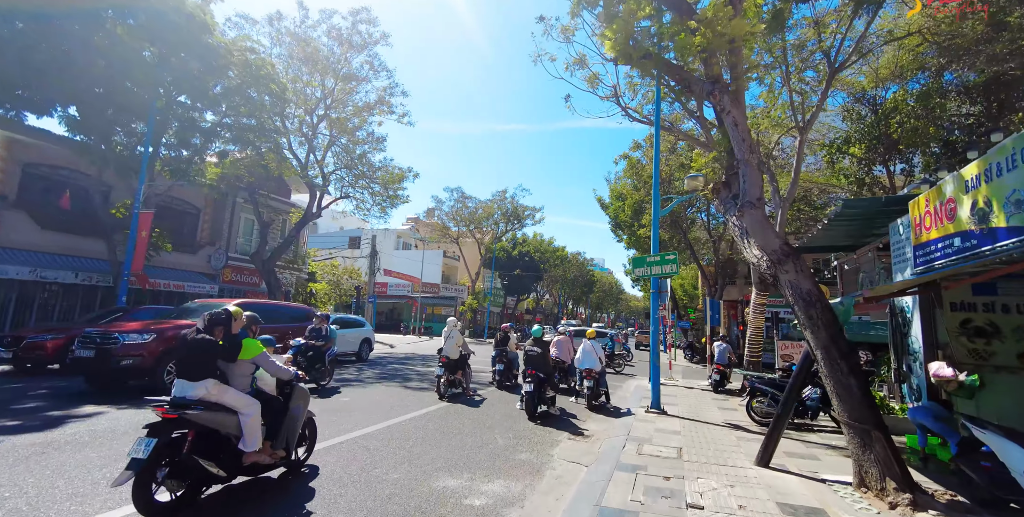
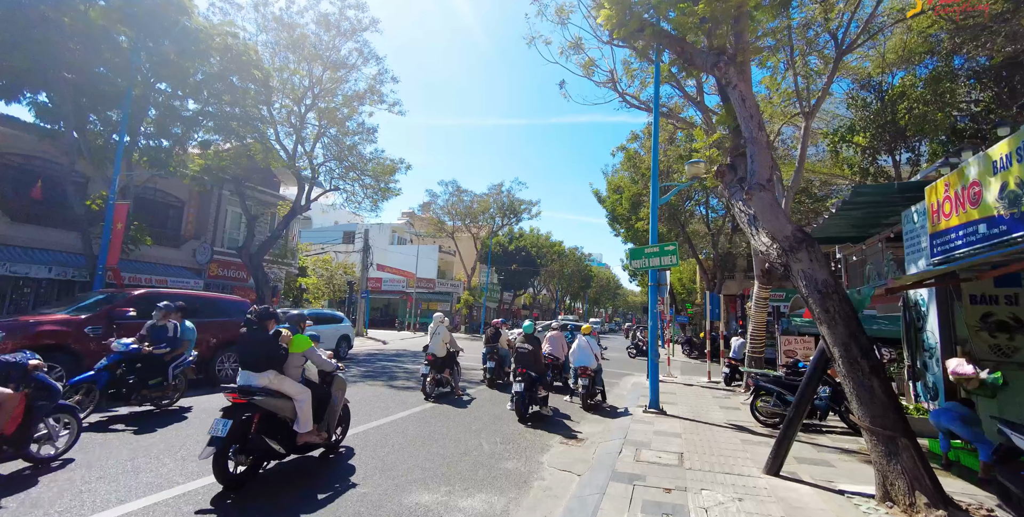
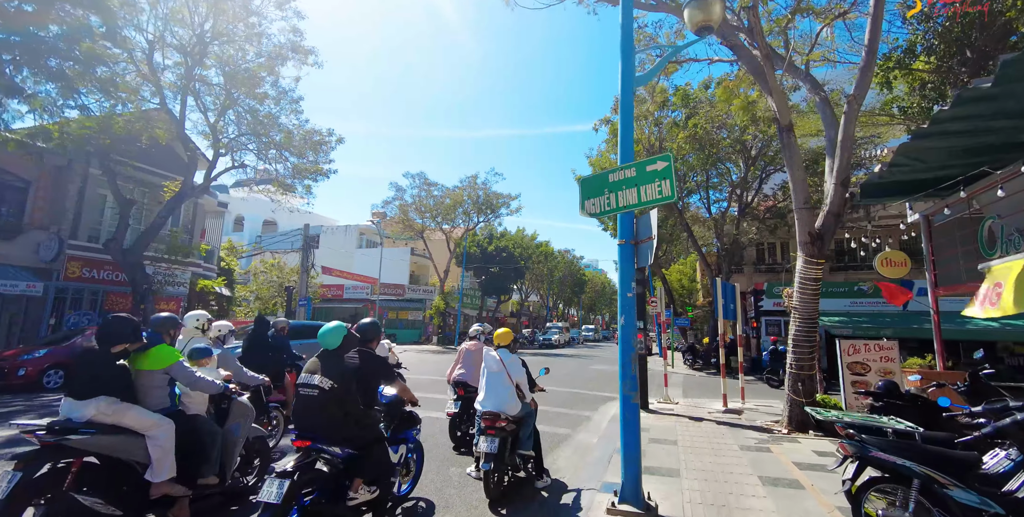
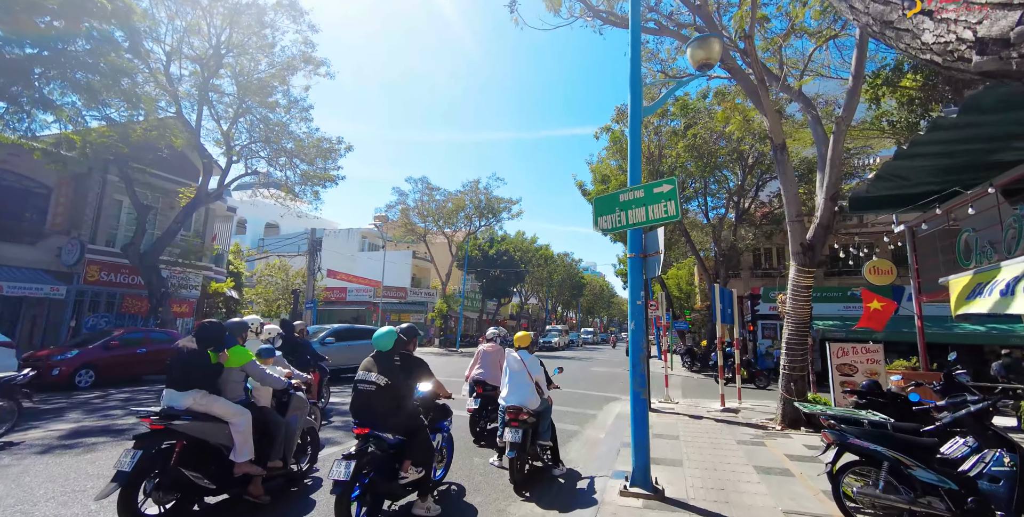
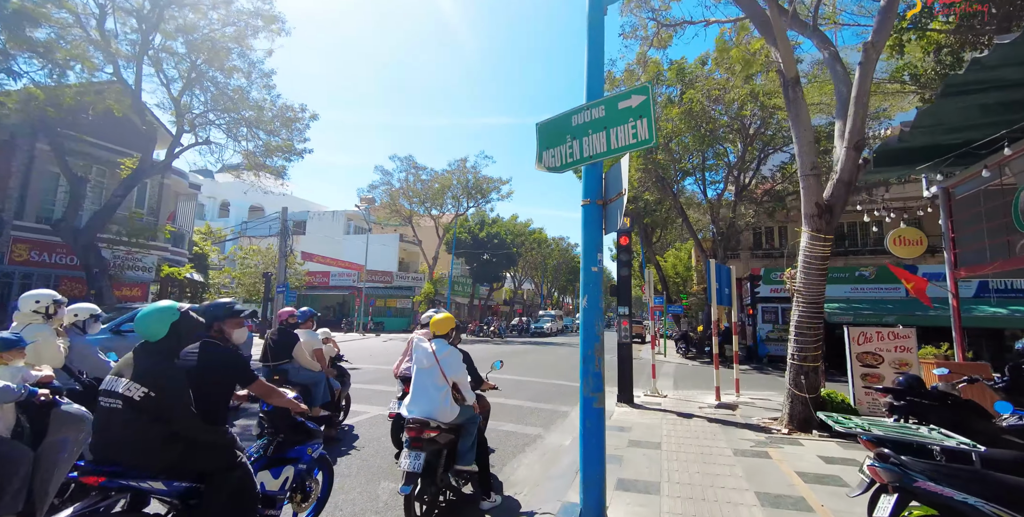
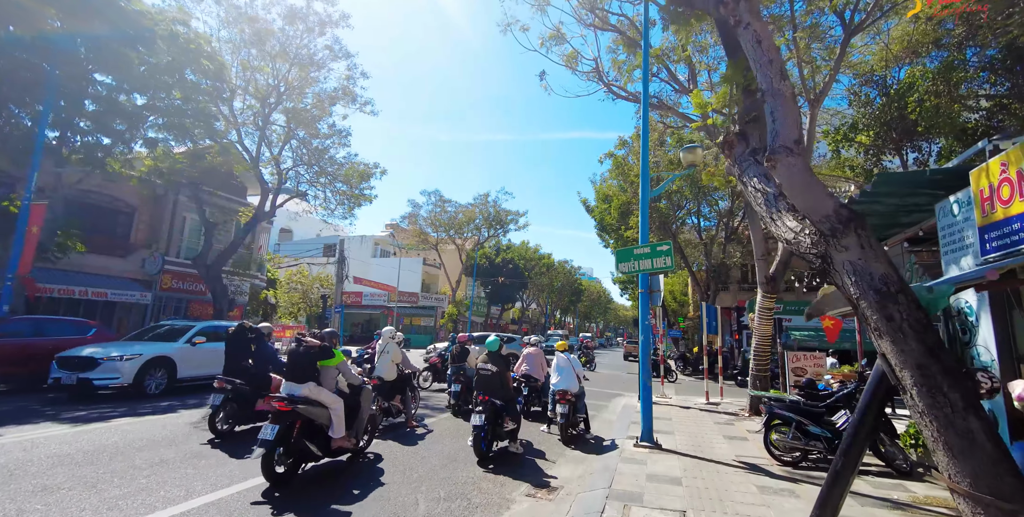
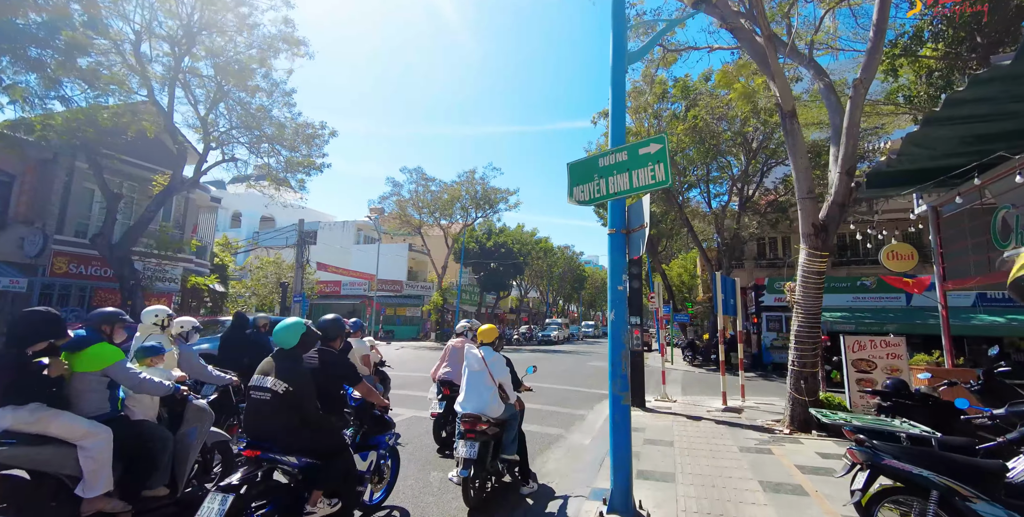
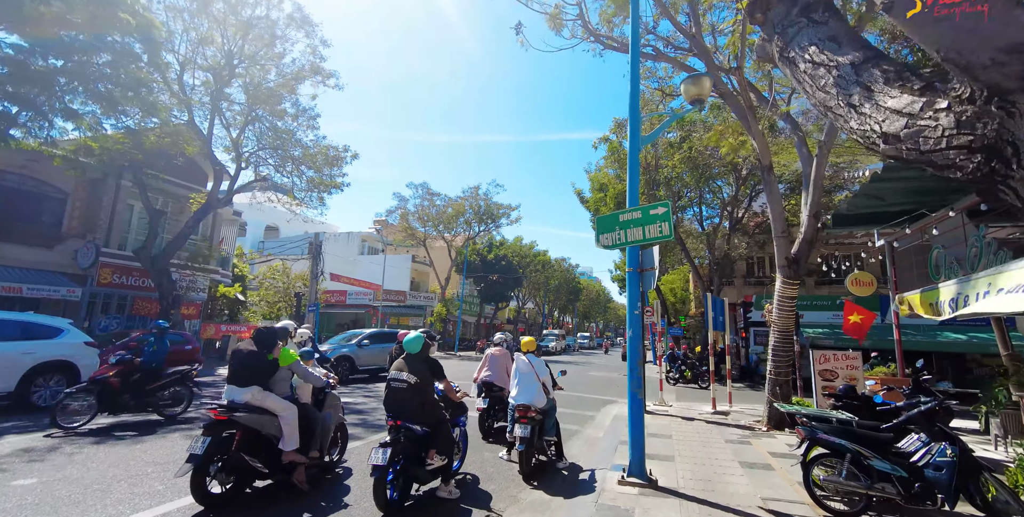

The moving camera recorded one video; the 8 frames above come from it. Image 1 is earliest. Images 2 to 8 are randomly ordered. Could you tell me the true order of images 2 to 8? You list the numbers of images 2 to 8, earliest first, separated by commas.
2, 6, 8, 4, 3, 7, 5
